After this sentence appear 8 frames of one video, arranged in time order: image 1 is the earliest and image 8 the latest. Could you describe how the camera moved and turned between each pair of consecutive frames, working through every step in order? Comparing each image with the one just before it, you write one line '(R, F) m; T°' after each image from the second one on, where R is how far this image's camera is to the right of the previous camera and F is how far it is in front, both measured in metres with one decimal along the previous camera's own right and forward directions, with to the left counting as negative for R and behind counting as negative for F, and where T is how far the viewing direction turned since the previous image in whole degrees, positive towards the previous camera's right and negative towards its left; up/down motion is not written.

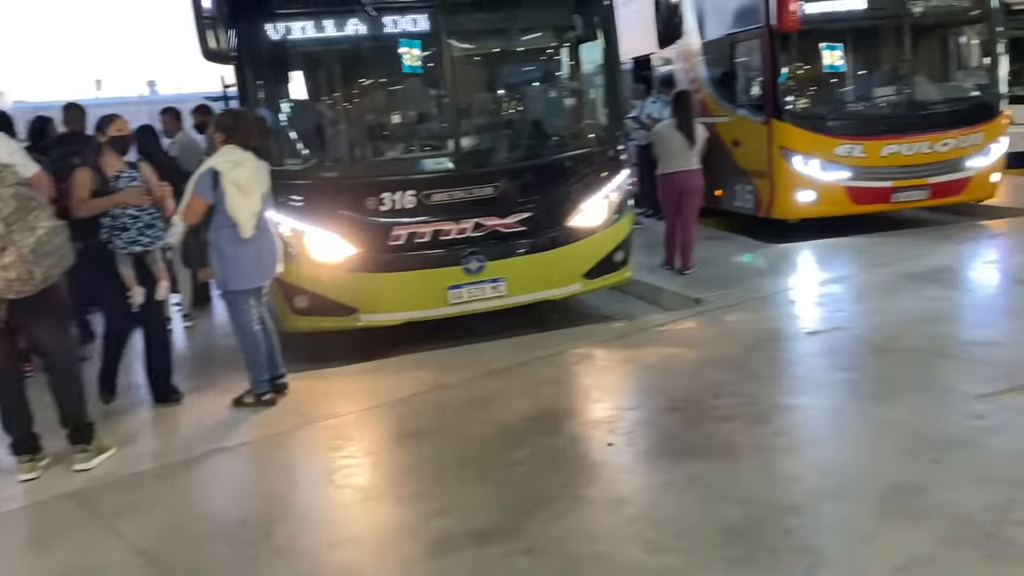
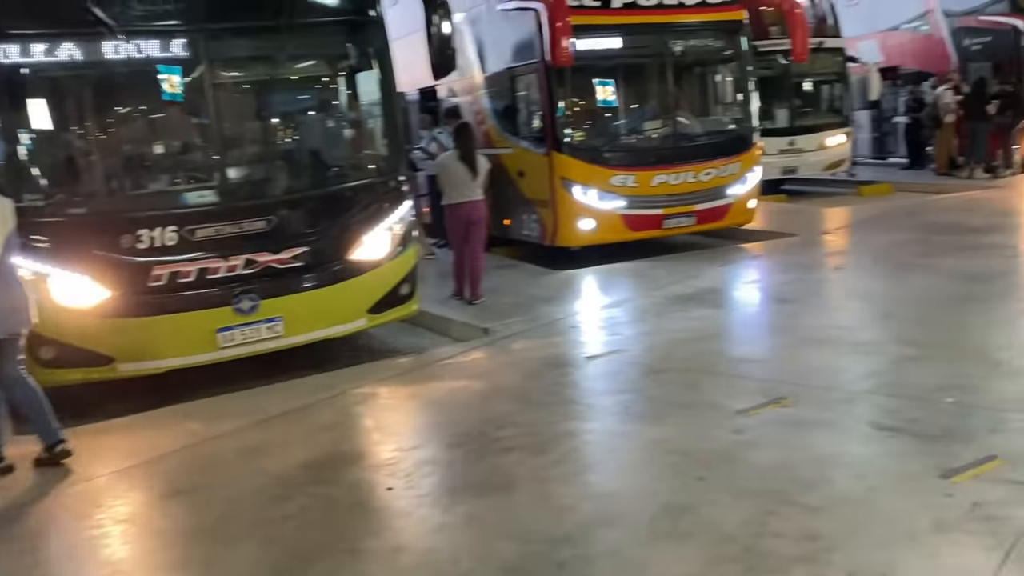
(+0.1, +0.1) m; +13°
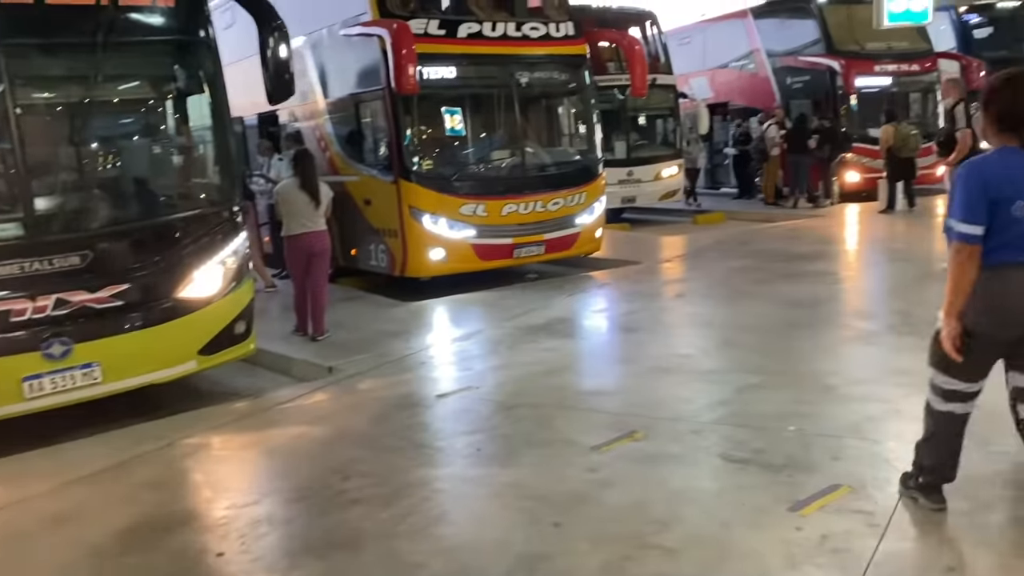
(0.0, +0.2) m; +10°
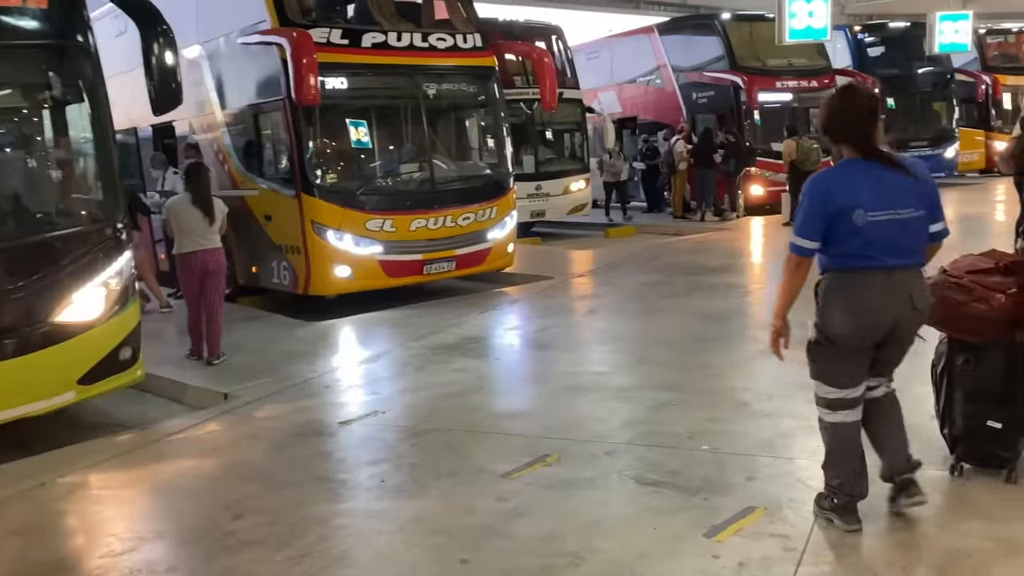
(0.0, +0.2) m; +6°
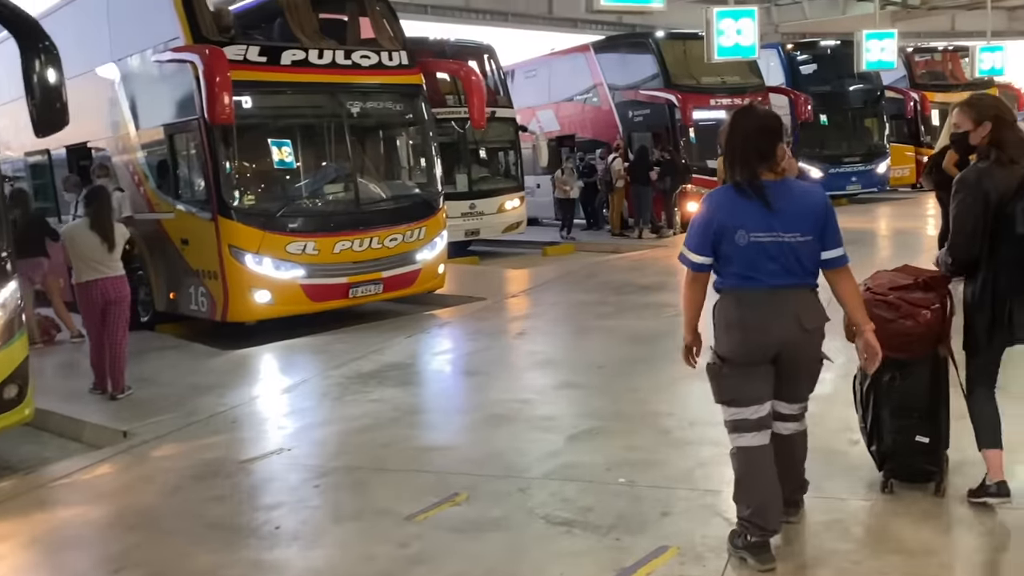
(+0.2, +0.2) m; +3°
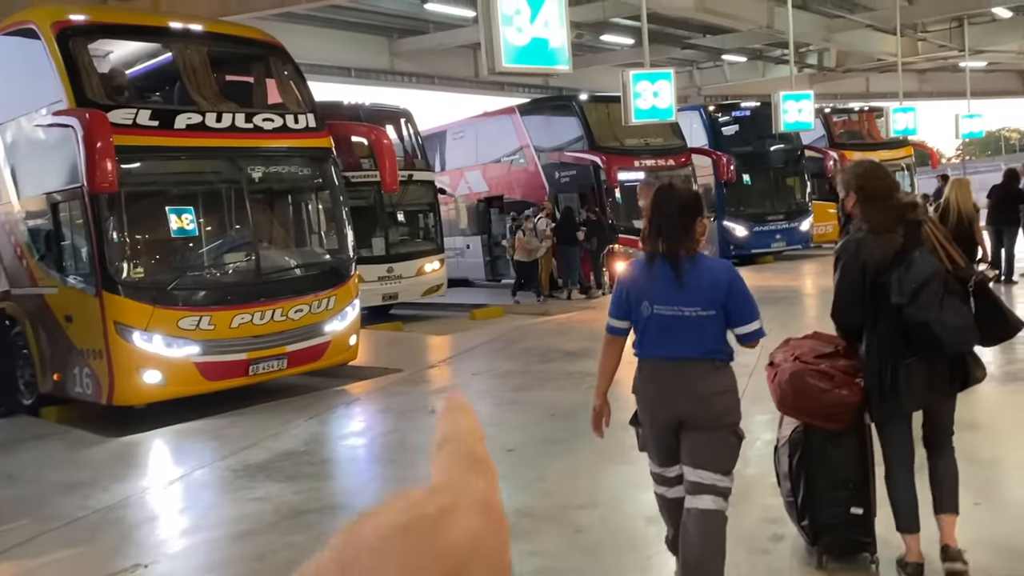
(+0.3, +0.4) m; +4°
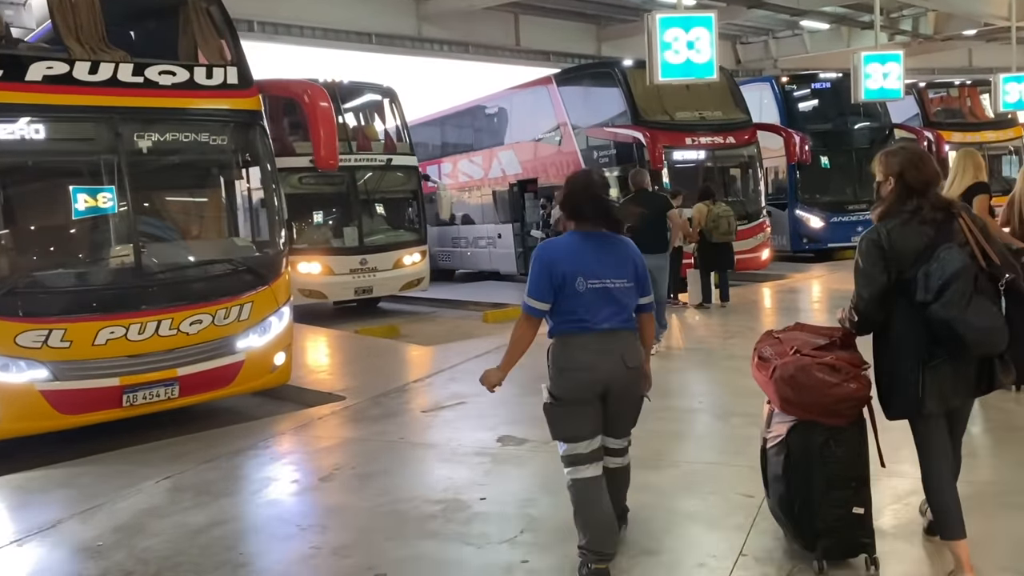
(+0.9, +2.3) m; -5°
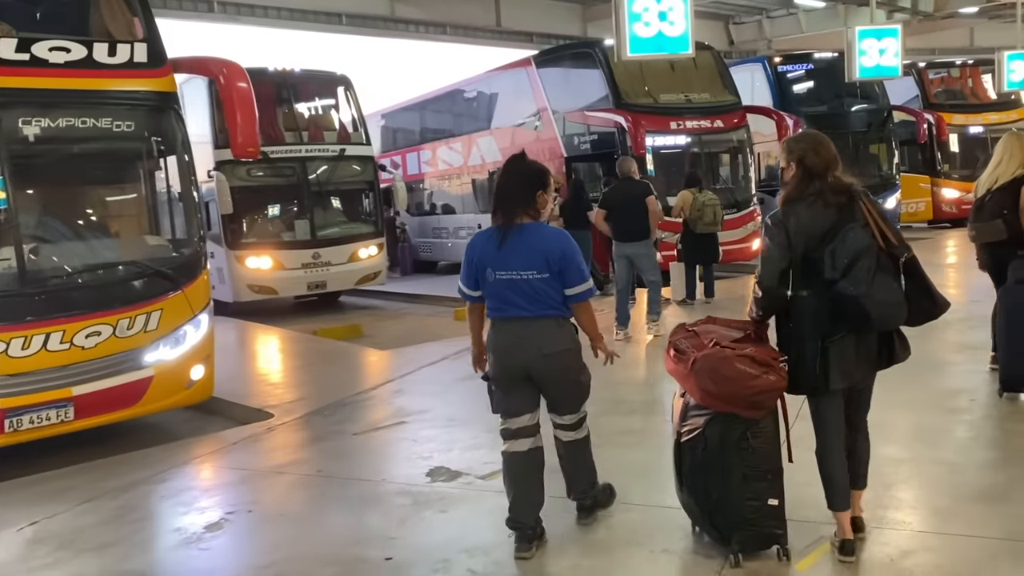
(+0.4, +0.9) m; 0°
